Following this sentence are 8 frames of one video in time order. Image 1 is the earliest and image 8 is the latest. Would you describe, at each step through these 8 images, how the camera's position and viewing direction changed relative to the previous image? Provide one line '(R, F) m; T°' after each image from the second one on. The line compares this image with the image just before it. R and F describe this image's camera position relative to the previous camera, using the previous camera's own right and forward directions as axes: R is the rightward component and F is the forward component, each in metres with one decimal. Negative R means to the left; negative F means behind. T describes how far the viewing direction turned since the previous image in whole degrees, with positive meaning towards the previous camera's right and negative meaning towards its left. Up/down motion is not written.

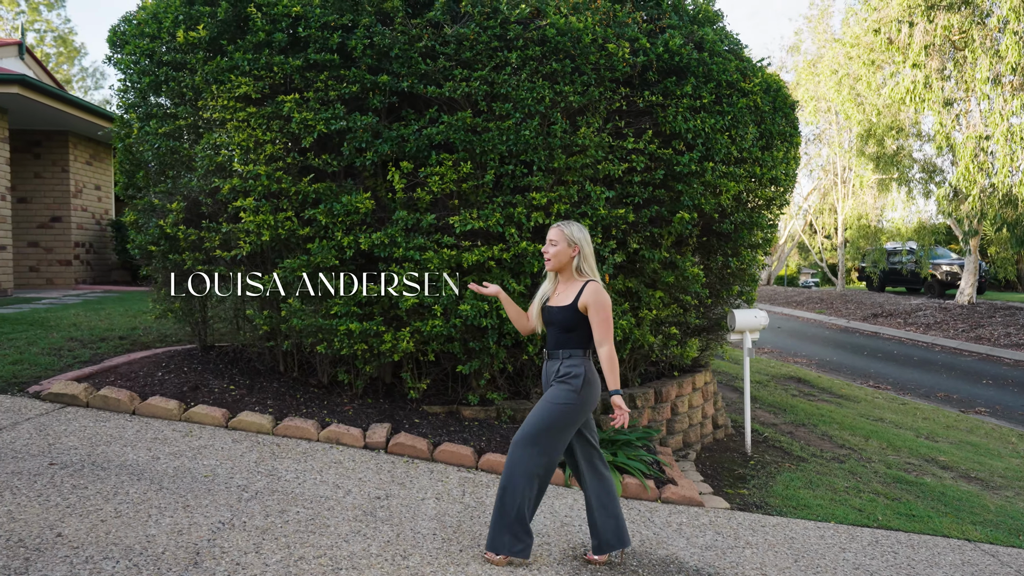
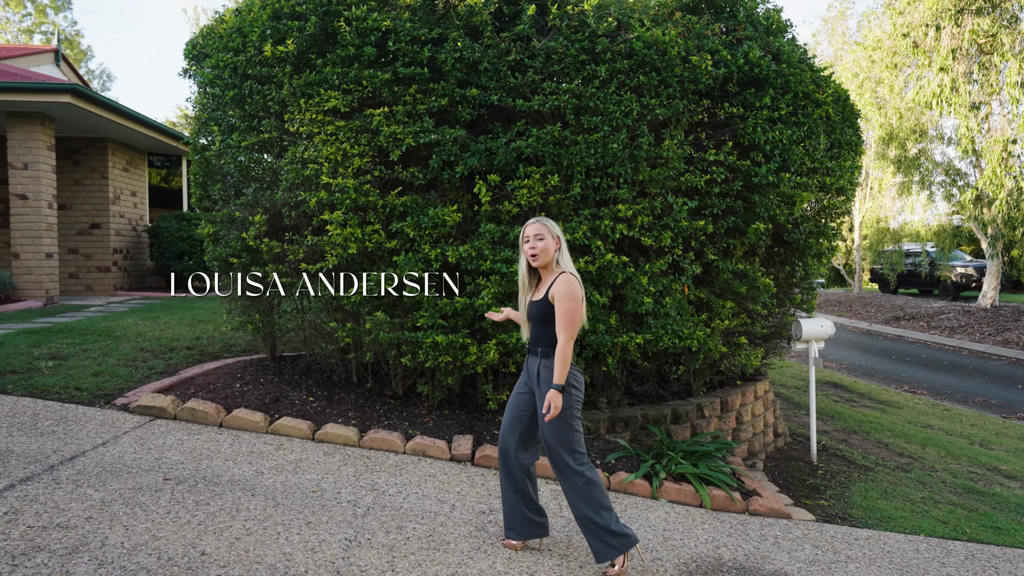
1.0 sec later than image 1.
(-0.4, 0.0) m; 0°
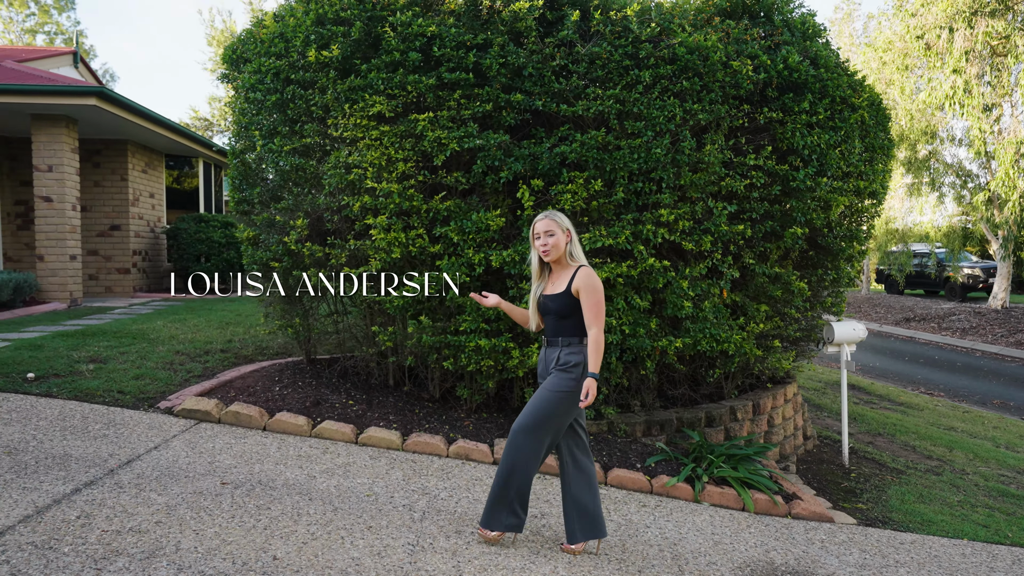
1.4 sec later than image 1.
(-0.2, 0.0) m; 0°
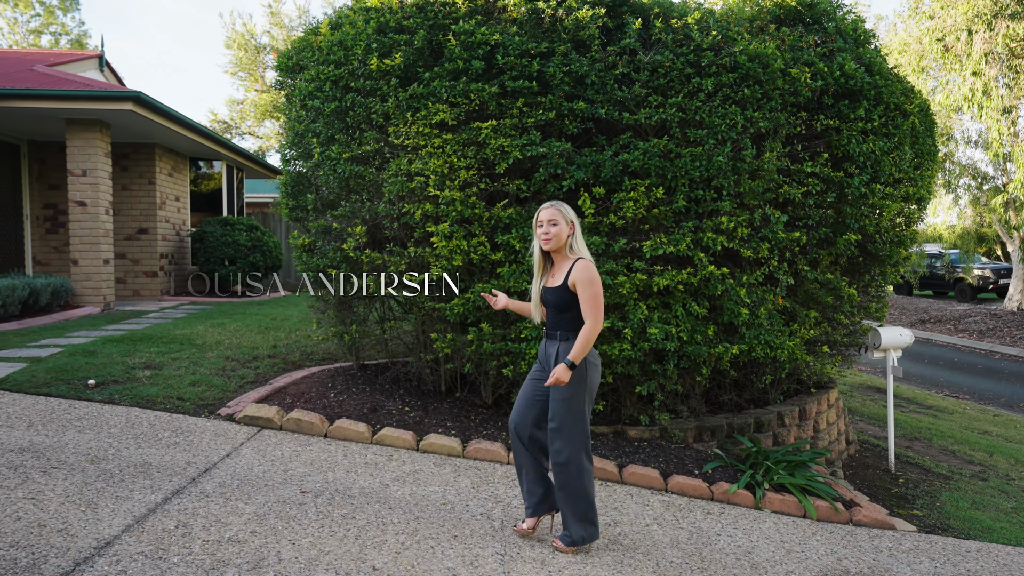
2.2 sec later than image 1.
(-0.3, 0.0) m; 0°
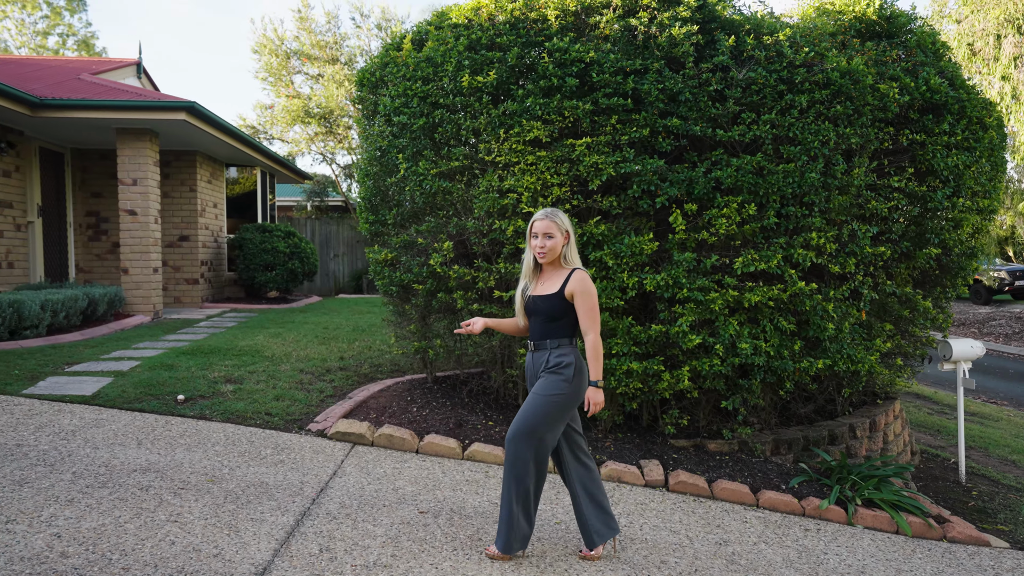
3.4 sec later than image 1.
(-0.4, 0.0) m; 0°
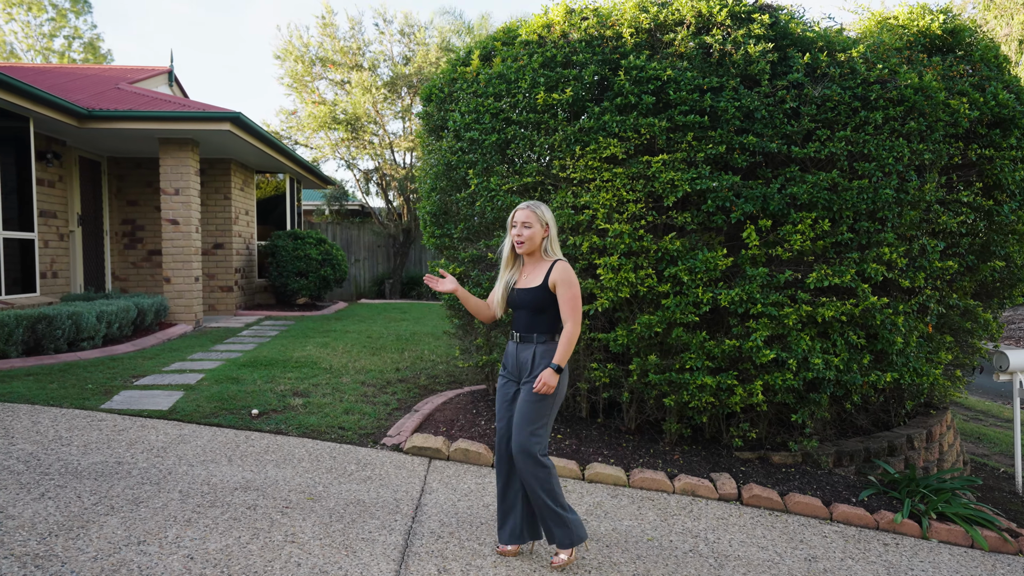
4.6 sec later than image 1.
(-0.4, 0.0) m; 0°
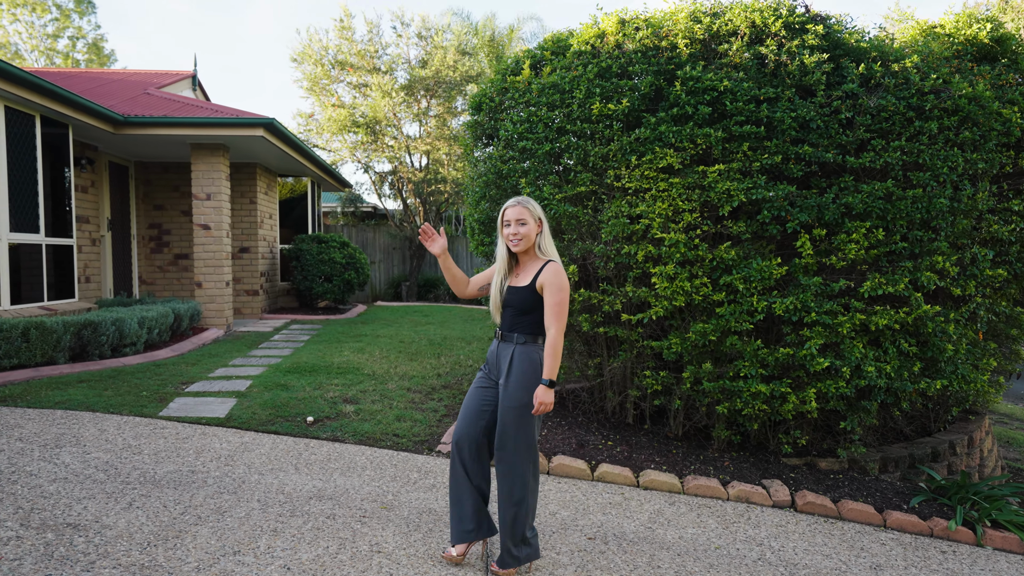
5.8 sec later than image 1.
(-0.3, 0.0) m; 0°
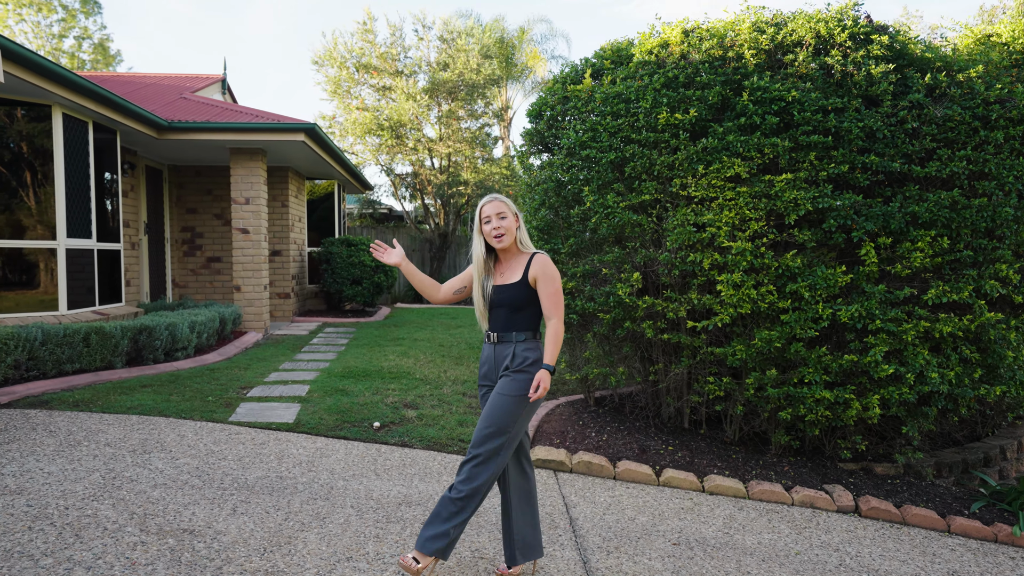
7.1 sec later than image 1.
(-0.3, -0.1) m; 0°
